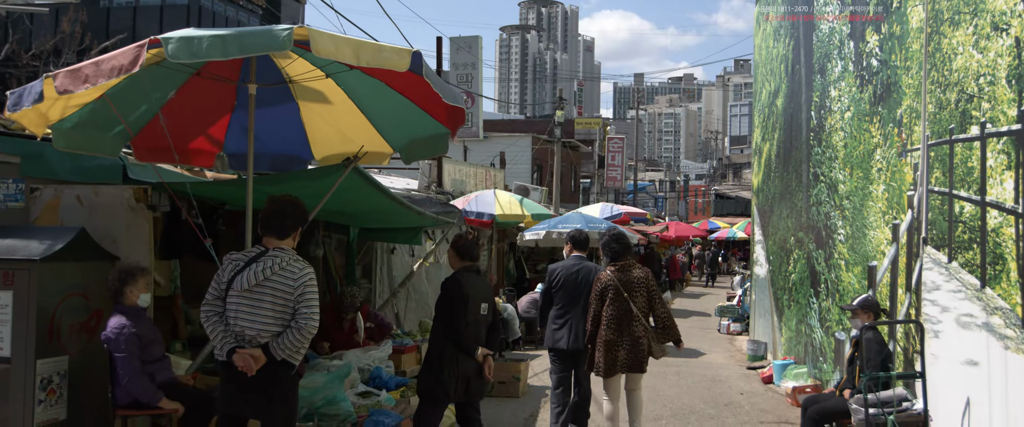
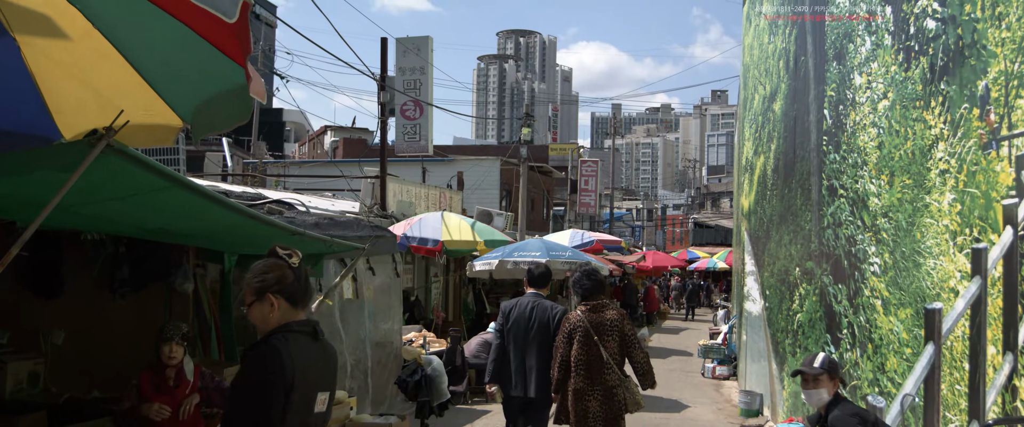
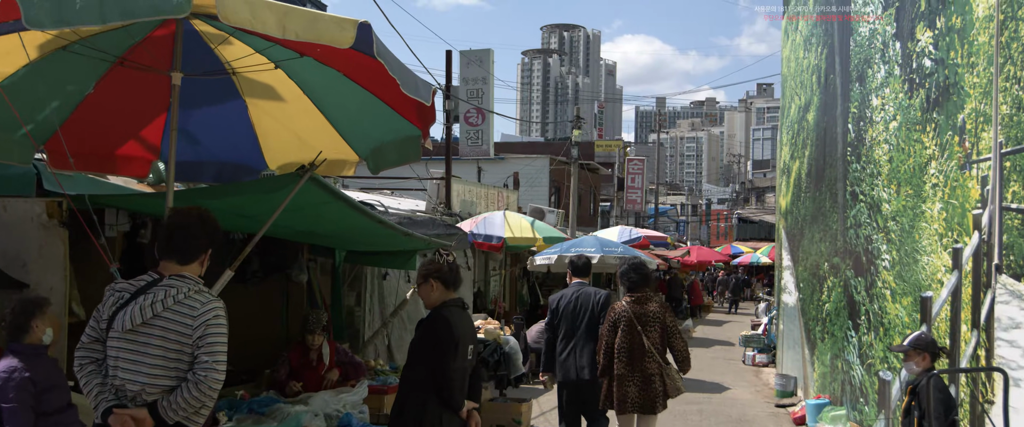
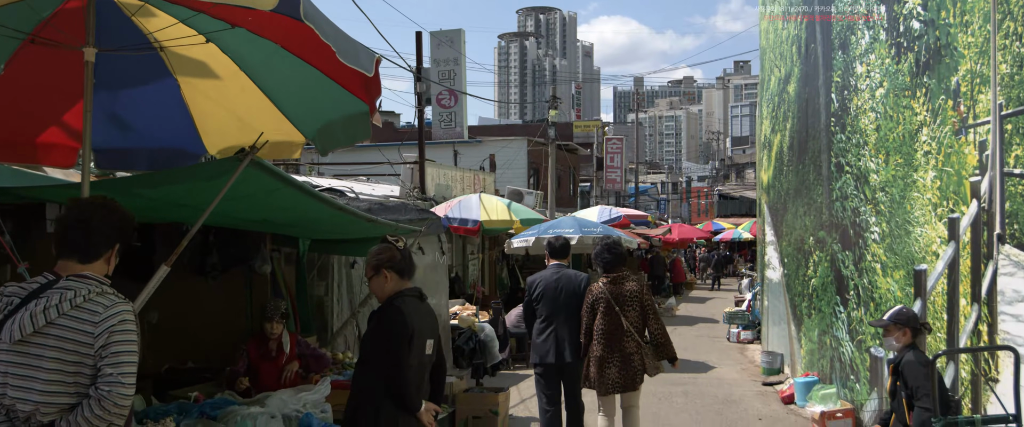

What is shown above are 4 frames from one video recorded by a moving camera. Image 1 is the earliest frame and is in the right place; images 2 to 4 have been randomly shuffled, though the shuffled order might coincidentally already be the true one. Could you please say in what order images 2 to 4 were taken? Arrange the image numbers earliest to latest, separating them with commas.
3, 4, 2
